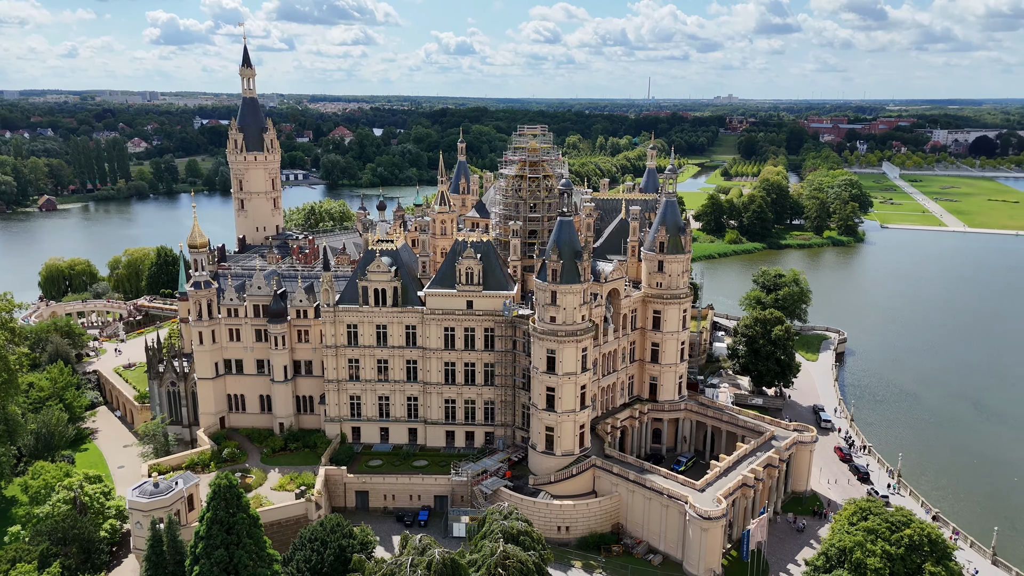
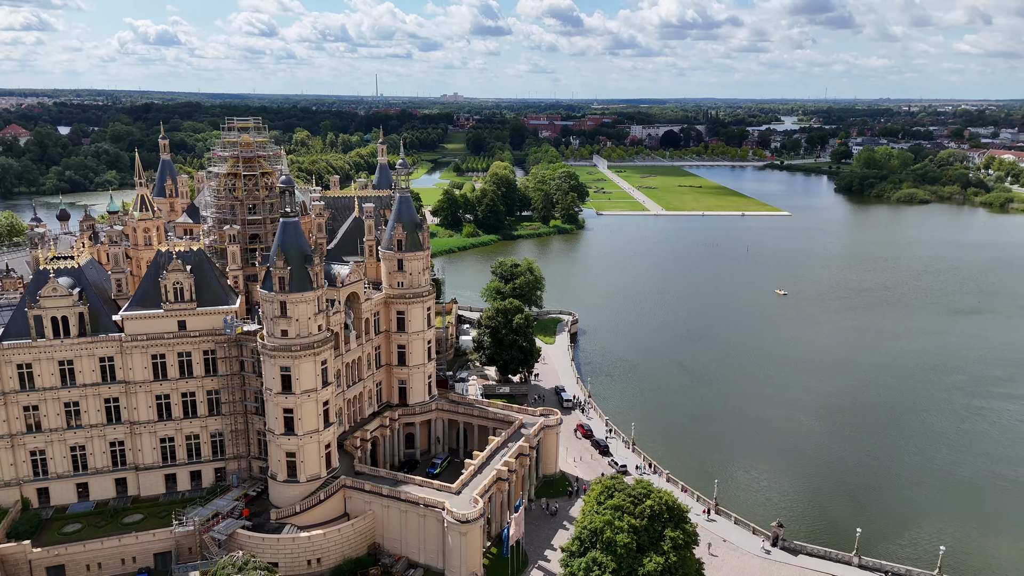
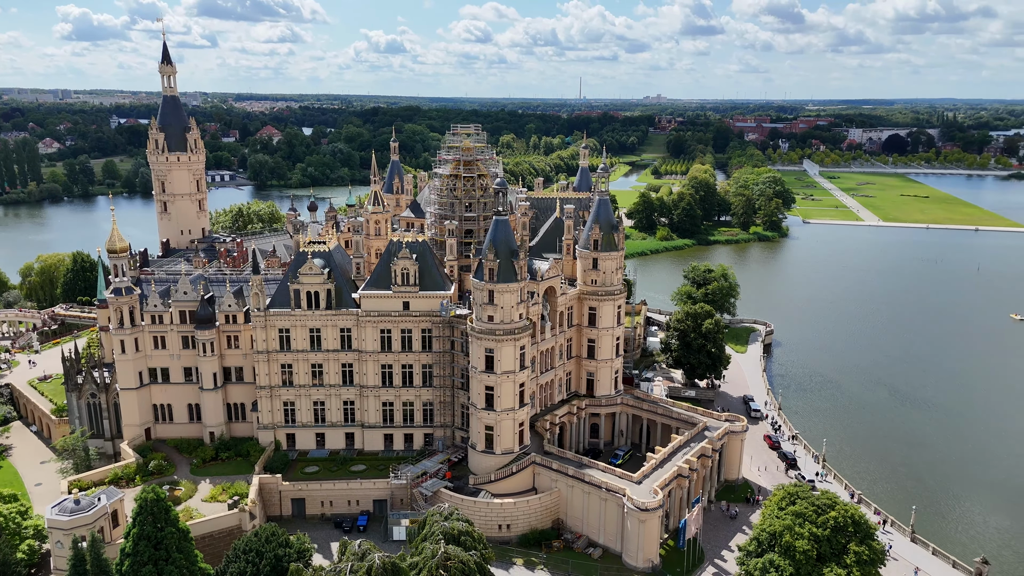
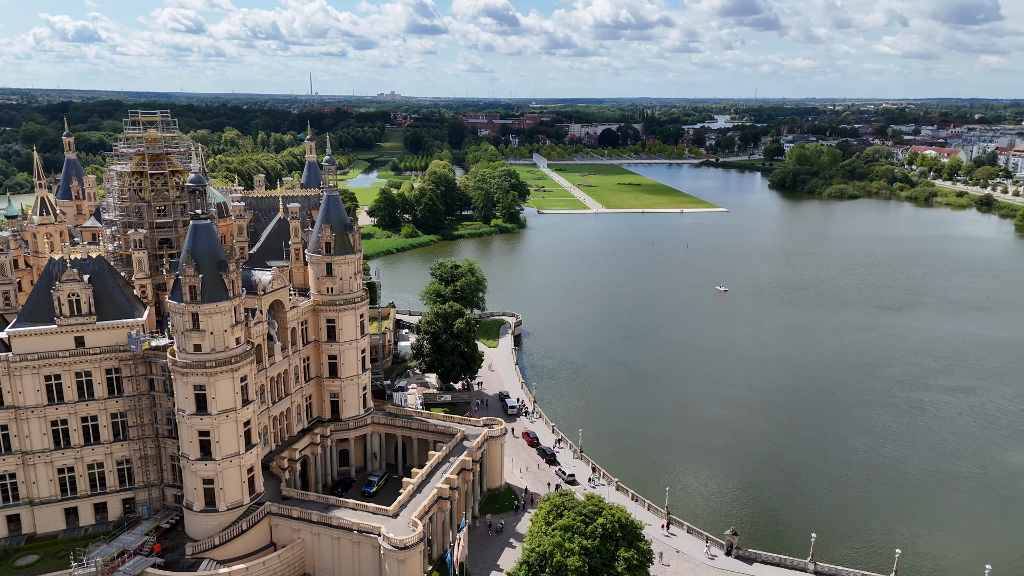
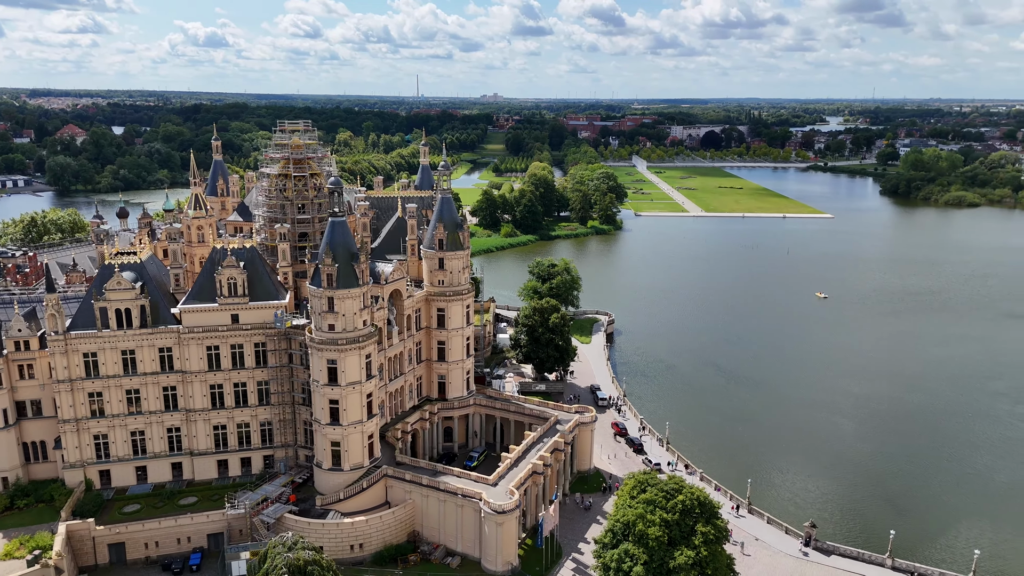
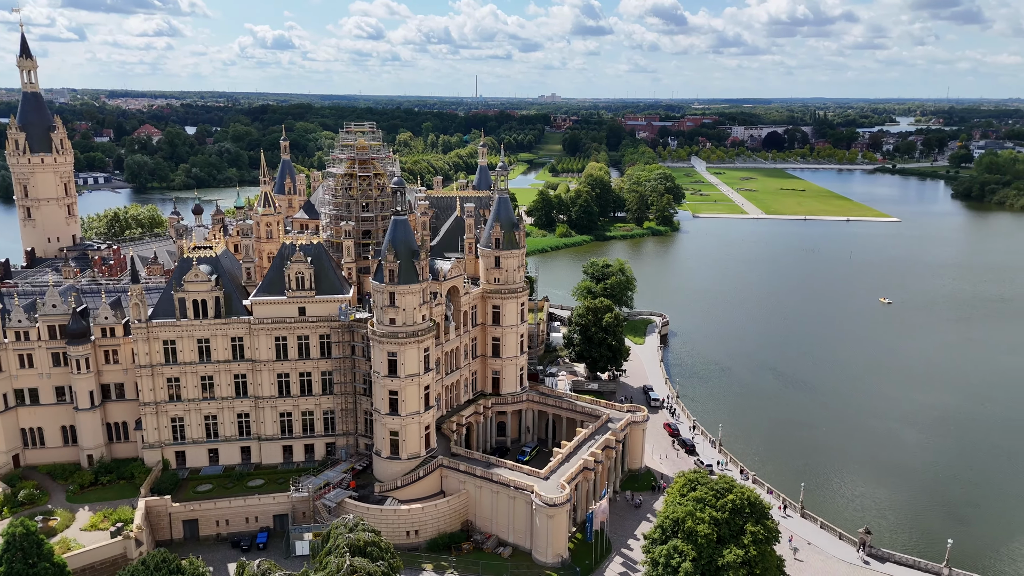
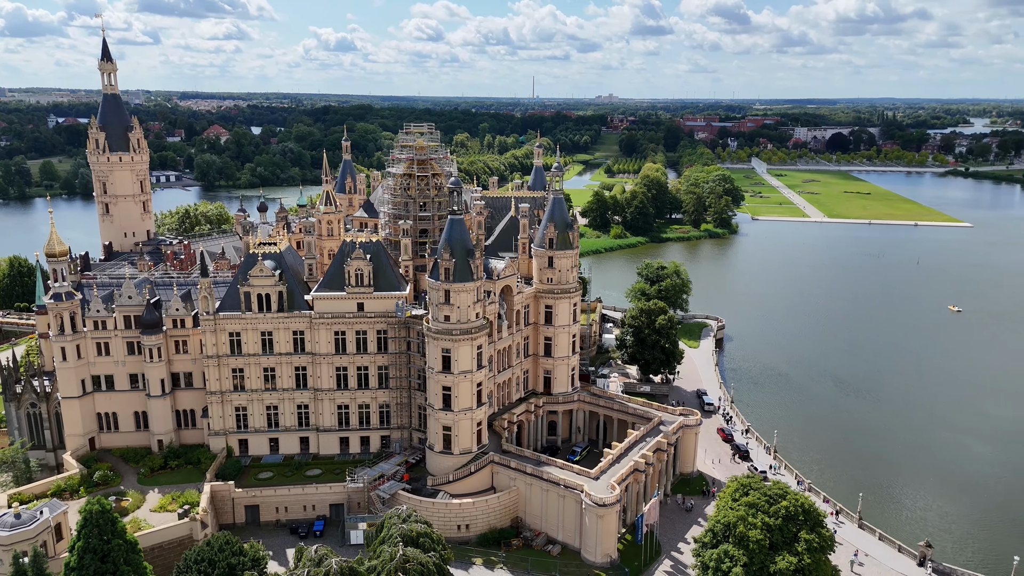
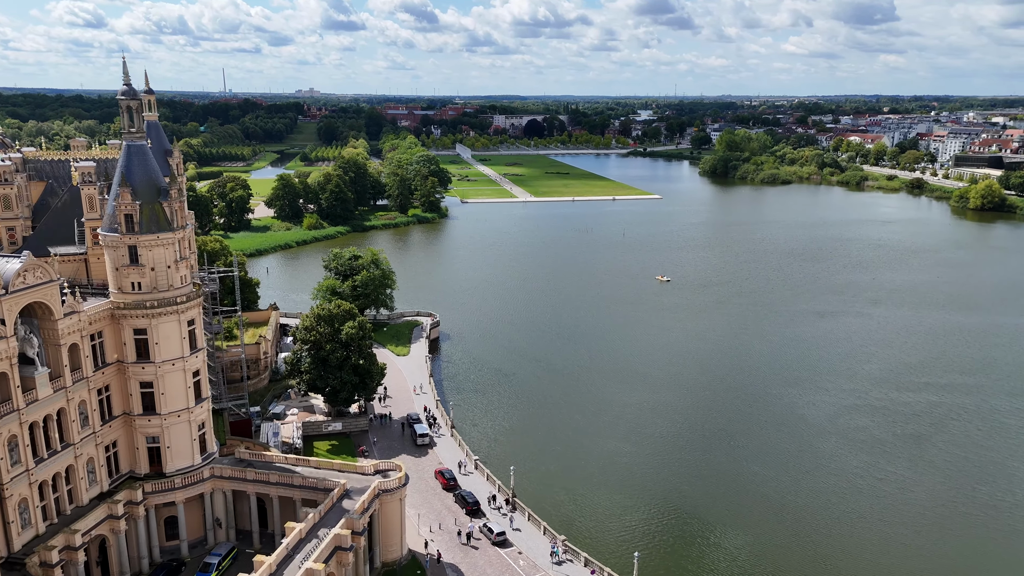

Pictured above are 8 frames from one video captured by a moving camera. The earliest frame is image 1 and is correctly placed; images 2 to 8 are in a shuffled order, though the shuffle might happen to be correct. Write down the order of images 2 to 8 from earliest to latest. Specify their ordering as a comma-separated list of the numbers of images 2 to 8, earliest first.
3, 7, 6, 5, 2, 4, 8
